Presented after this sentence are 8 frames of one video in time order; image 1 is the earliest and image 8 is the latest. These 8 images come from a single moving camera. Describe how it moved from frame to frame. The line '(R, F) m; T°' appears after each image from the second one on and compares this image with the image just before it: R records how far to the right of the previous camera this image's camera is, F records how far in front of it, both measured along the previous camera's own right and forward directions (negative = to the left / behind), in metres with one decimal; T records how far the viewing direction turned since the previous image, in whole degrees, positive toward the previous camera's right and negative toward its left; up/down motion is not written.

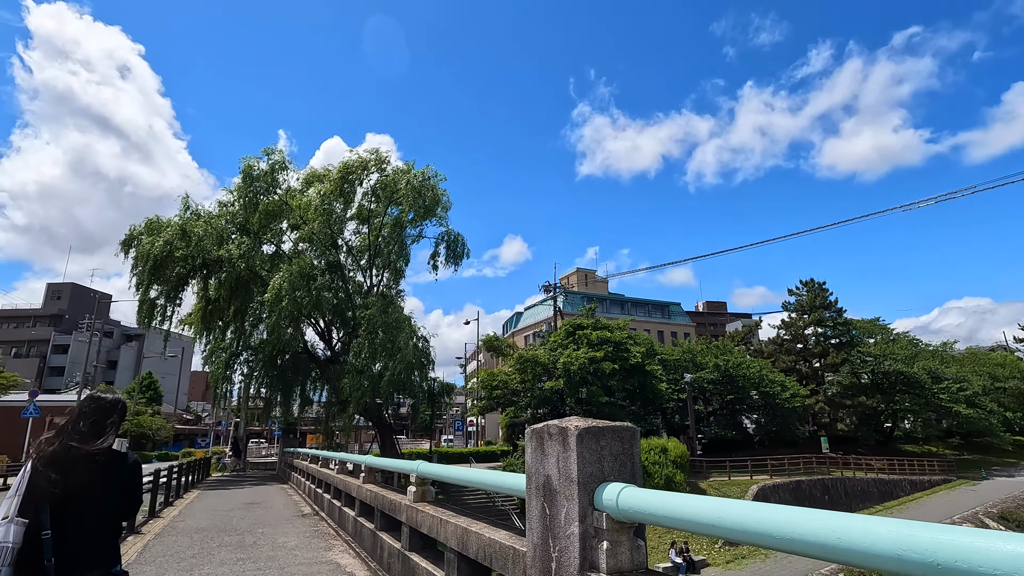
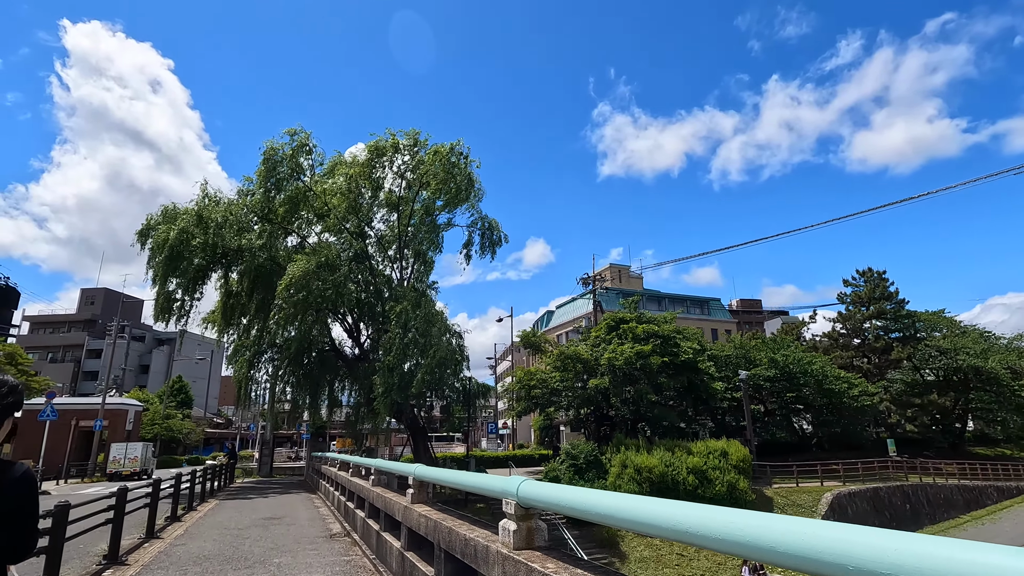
(-0.6, +1.7) m; -2°
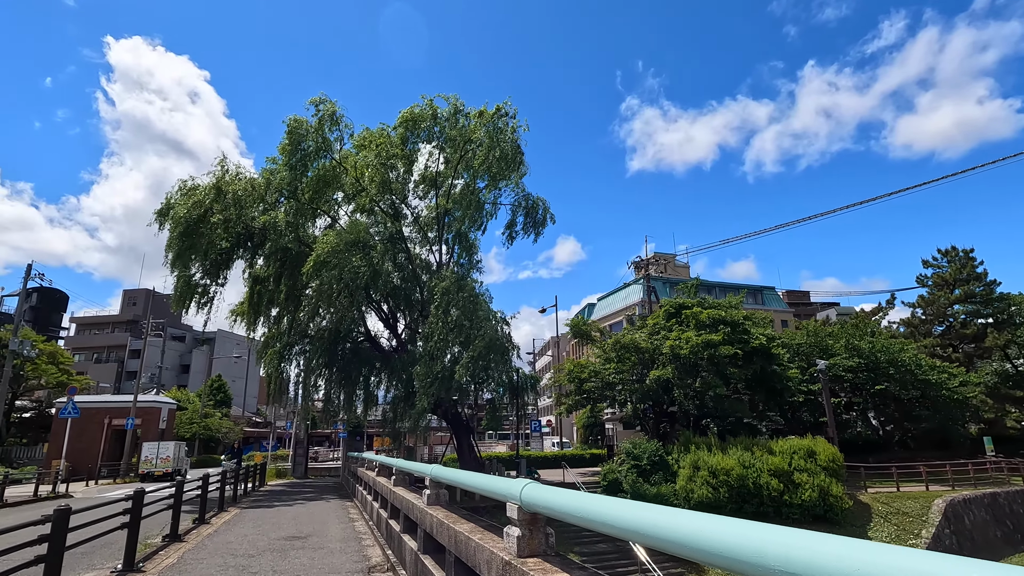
(-0.6, +2.0) m; -3°
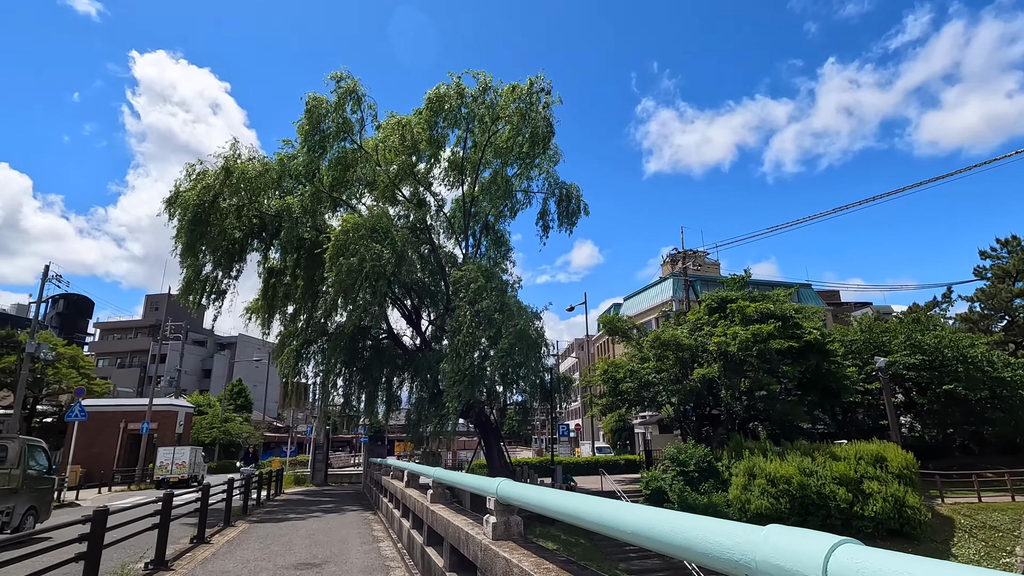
(-0.4, +1.4) m; -2°
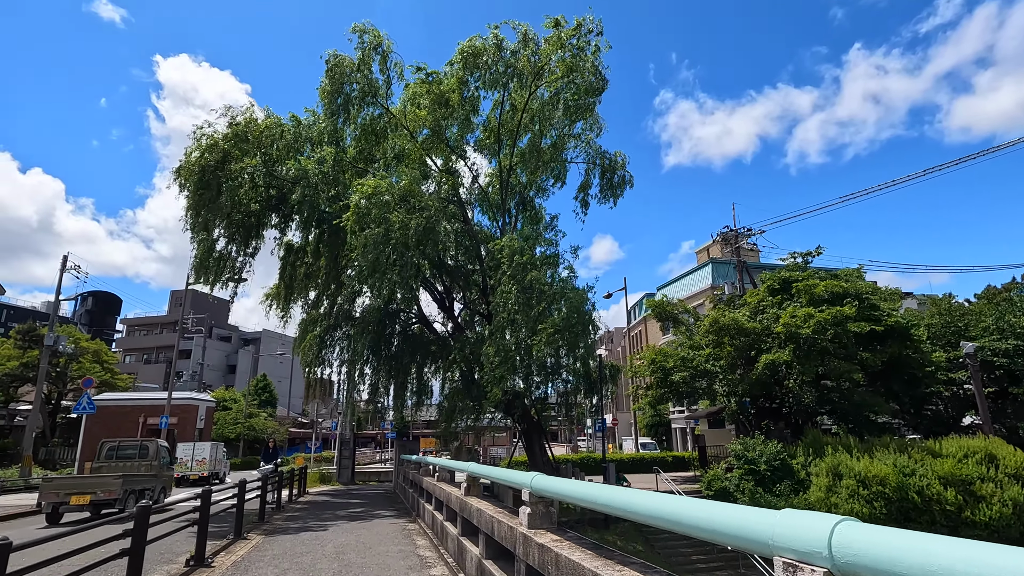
(-0.7, +1.7) m; -2°
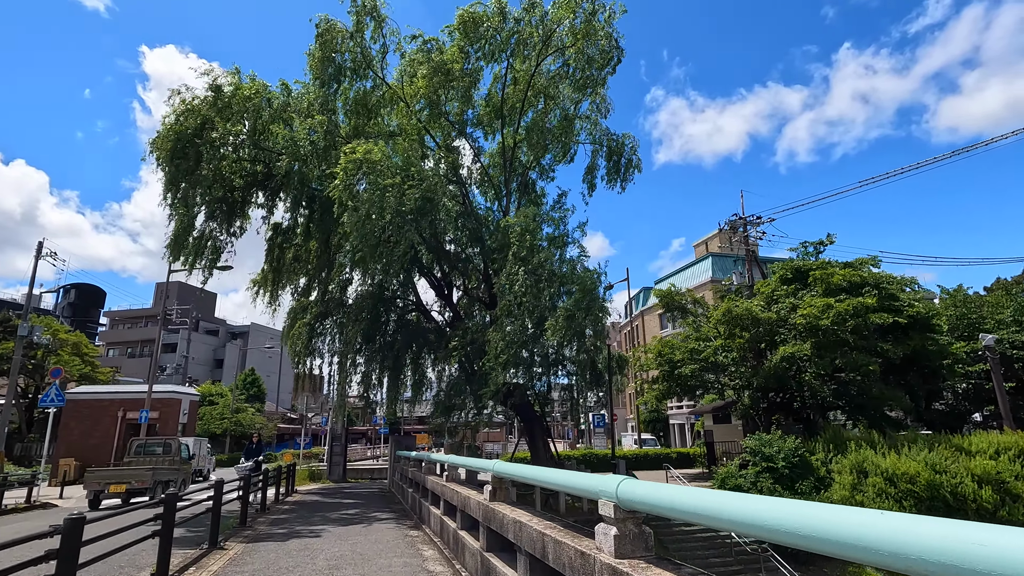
(-0.3, +1.0) m; +1°
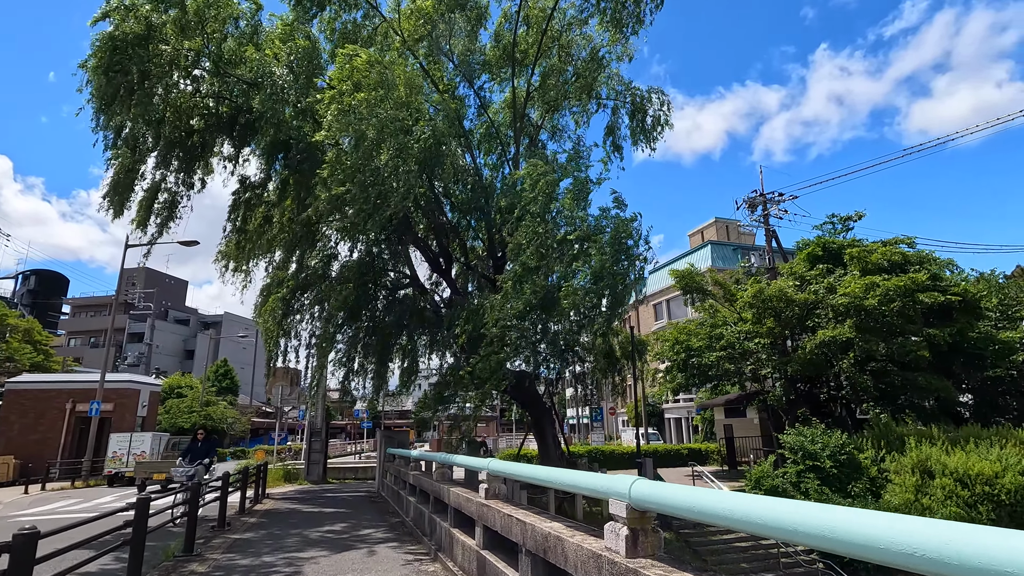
(-0.7, +2.0) m; +2°
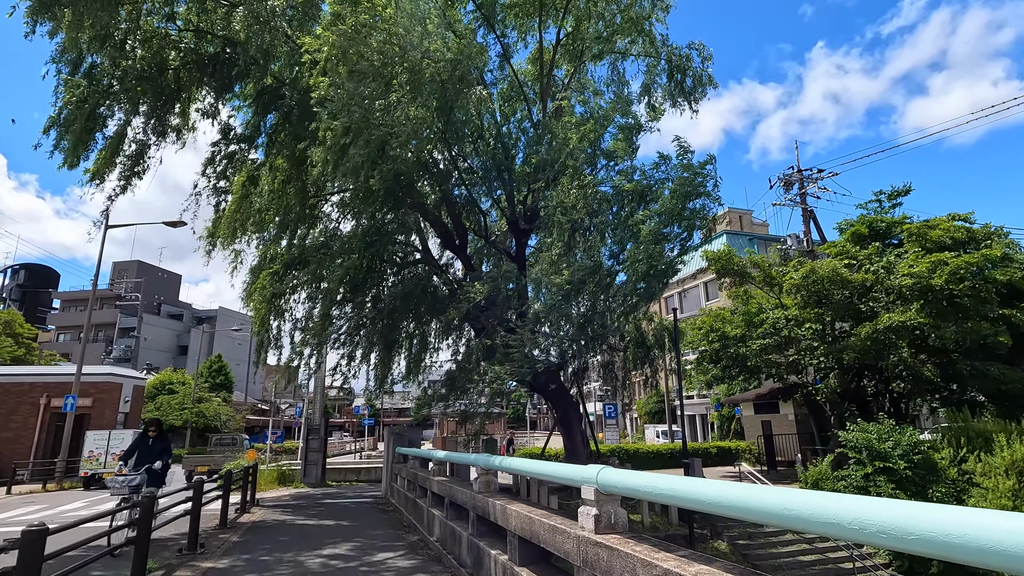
(-0.6, +1.6) m; 0°
